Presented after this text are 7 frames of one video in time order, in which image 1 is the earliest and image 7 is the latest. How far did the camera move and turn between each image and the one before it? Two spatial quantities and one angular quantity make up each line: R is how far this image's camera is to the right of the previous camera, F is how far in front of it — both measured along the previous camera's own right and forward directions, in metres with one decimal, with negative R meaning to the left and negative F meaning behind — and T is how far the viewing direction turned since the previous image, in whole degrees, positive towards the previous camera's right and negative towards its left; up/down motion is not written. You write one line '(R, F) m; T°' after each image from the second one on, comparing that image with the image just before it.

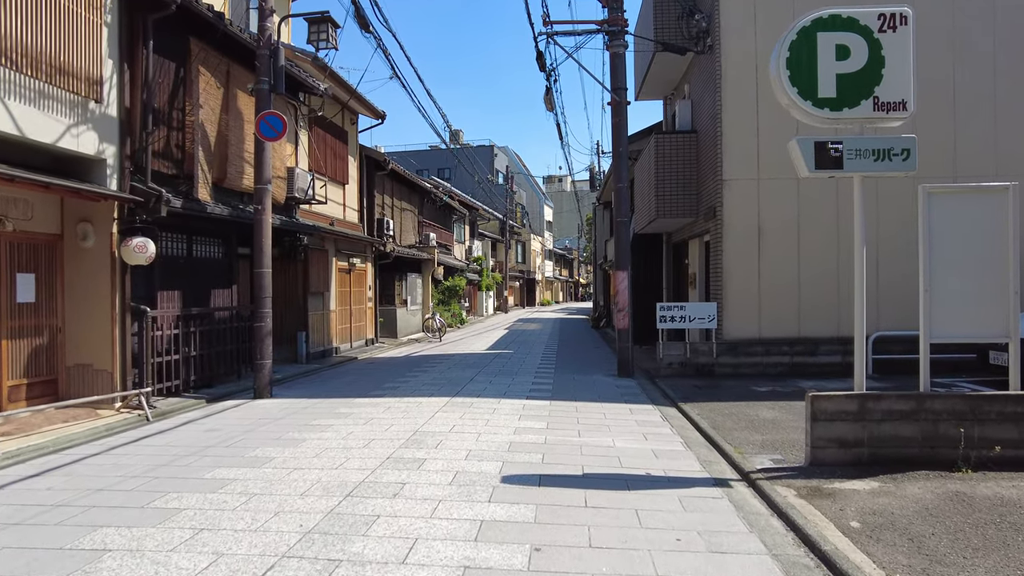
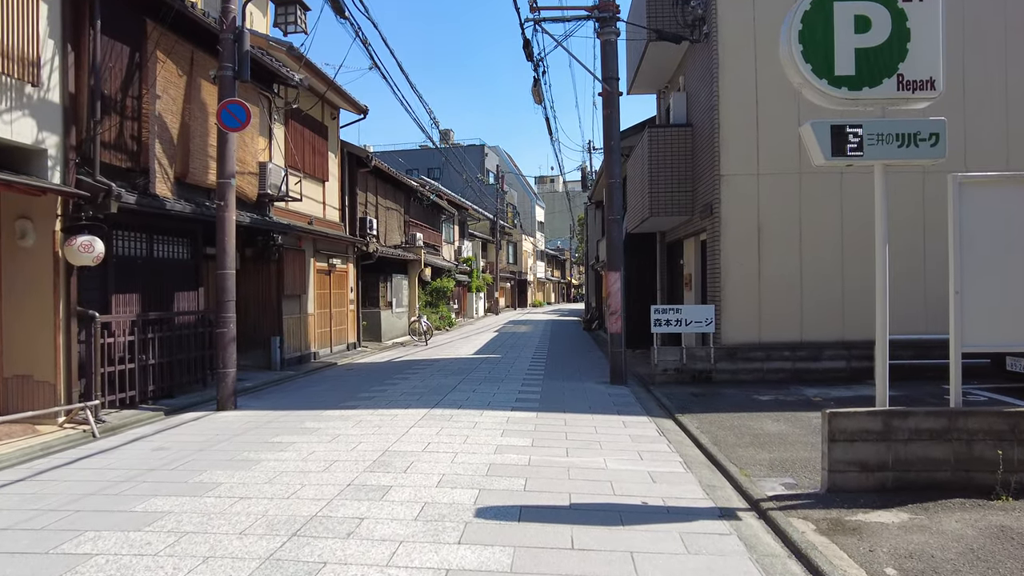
(+0.1, +0.6) m; +1°
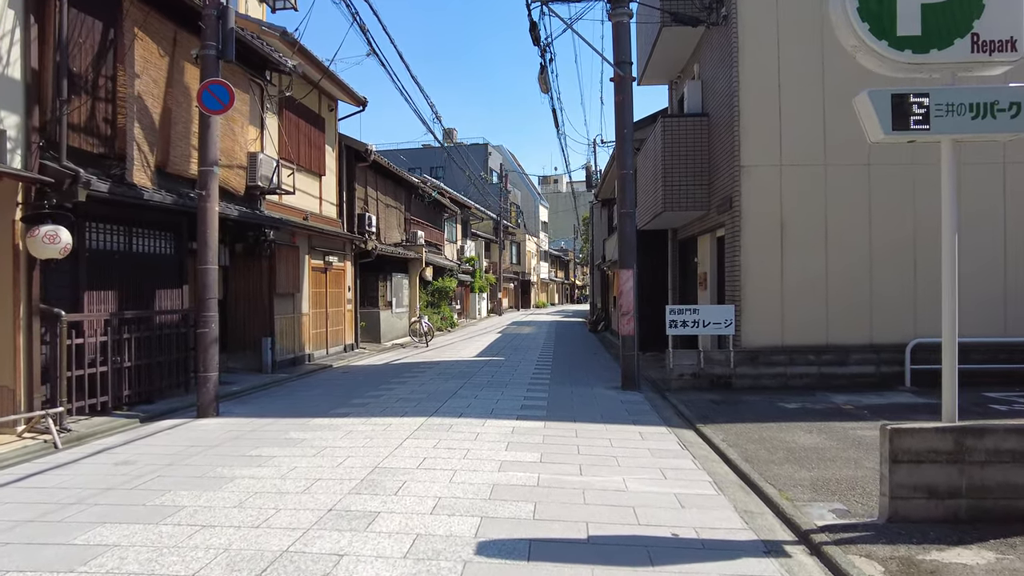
(0.0, +0.6) m; 0°
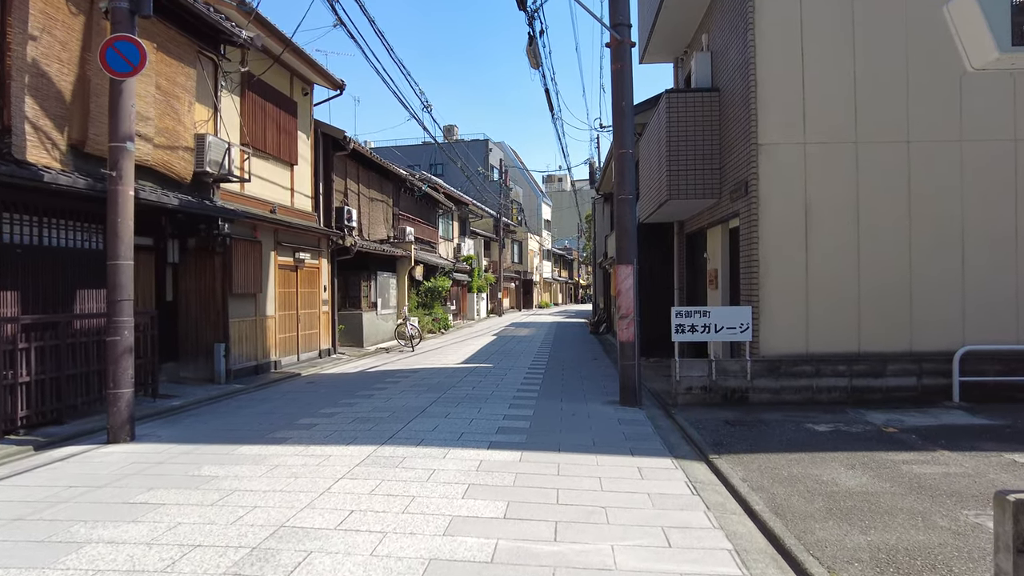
(+0.3, +1.3) m; 0°
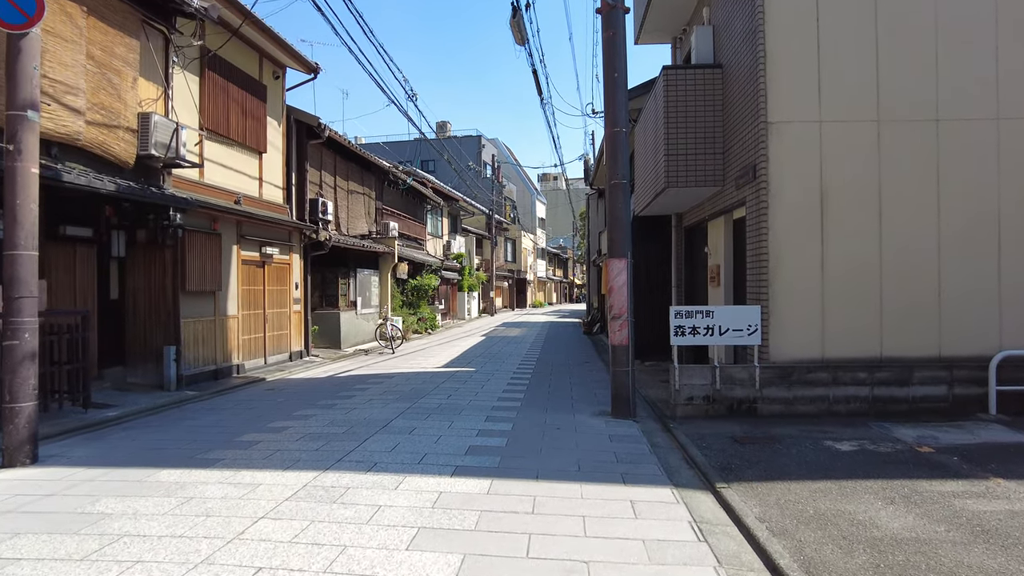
(+0.2, +0.9) m; 0°
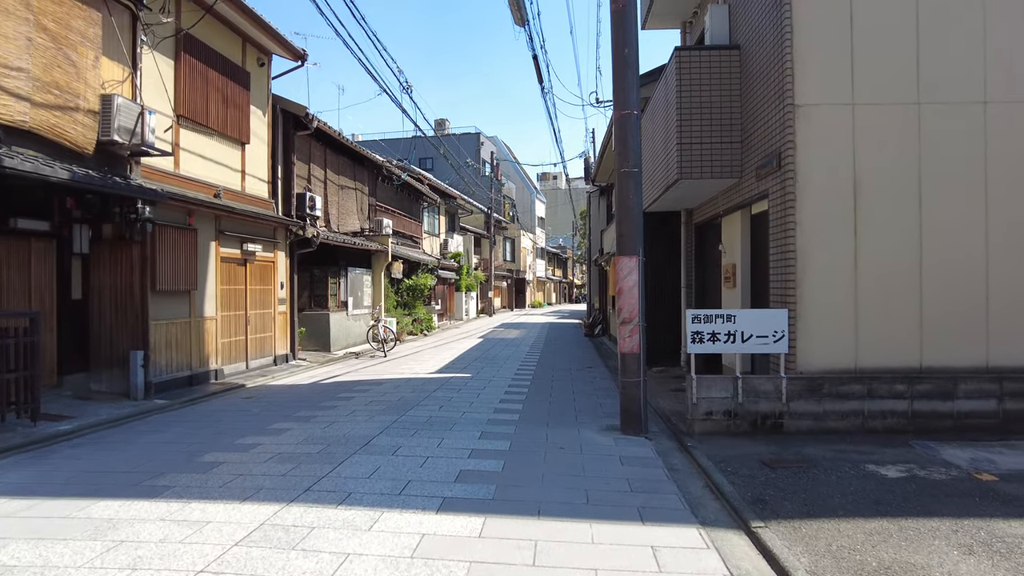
(0.0, +0.7) m; 0°
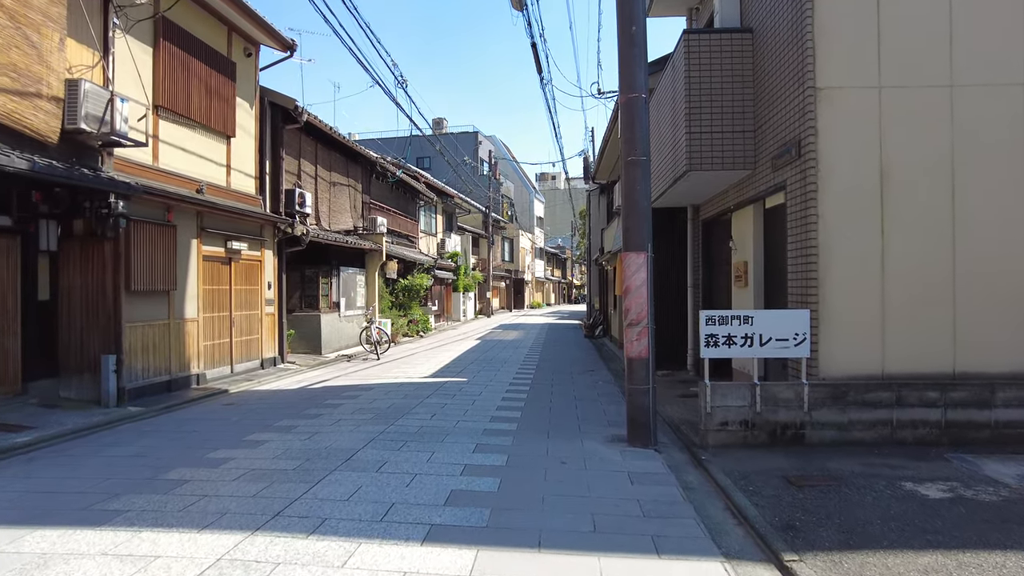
(0.0, +0.5) m; 0°
